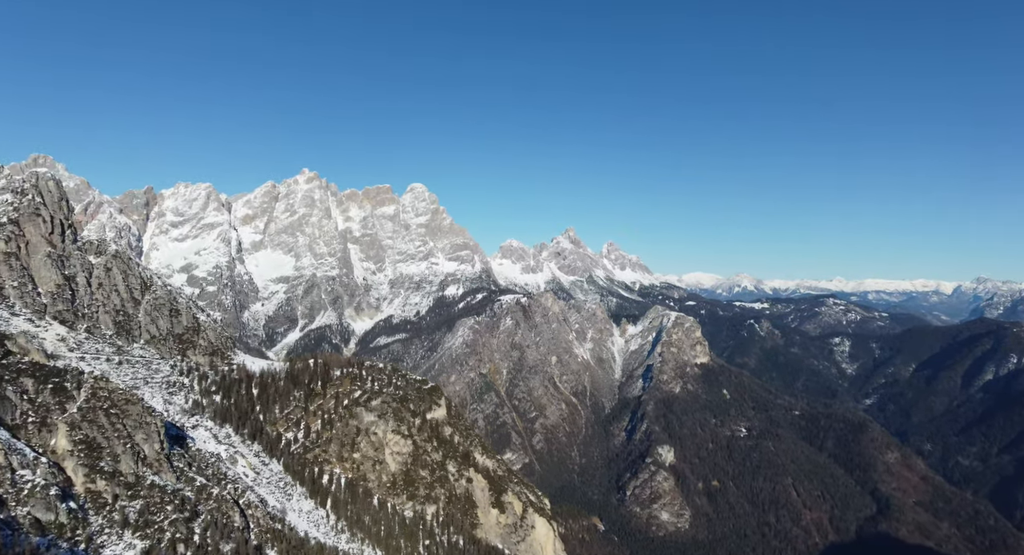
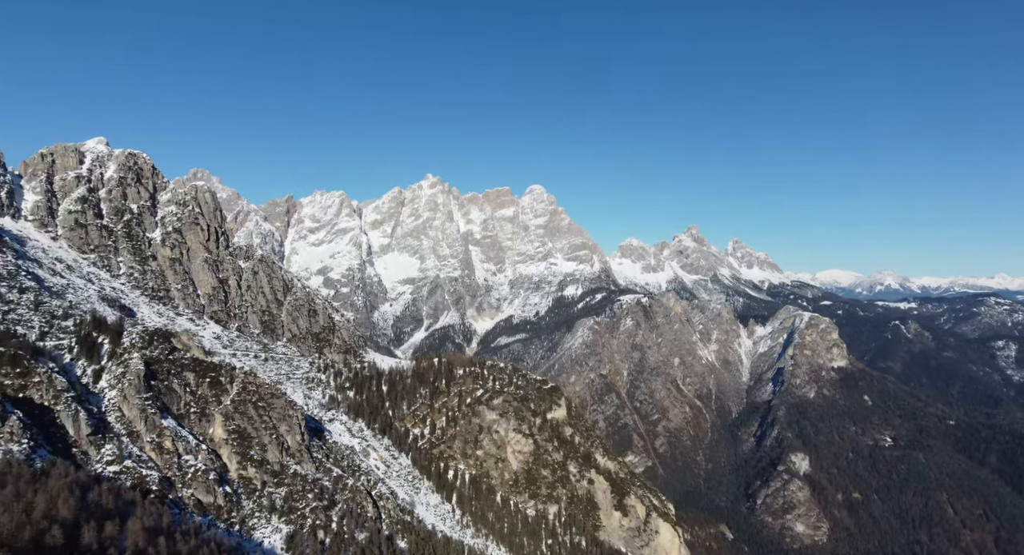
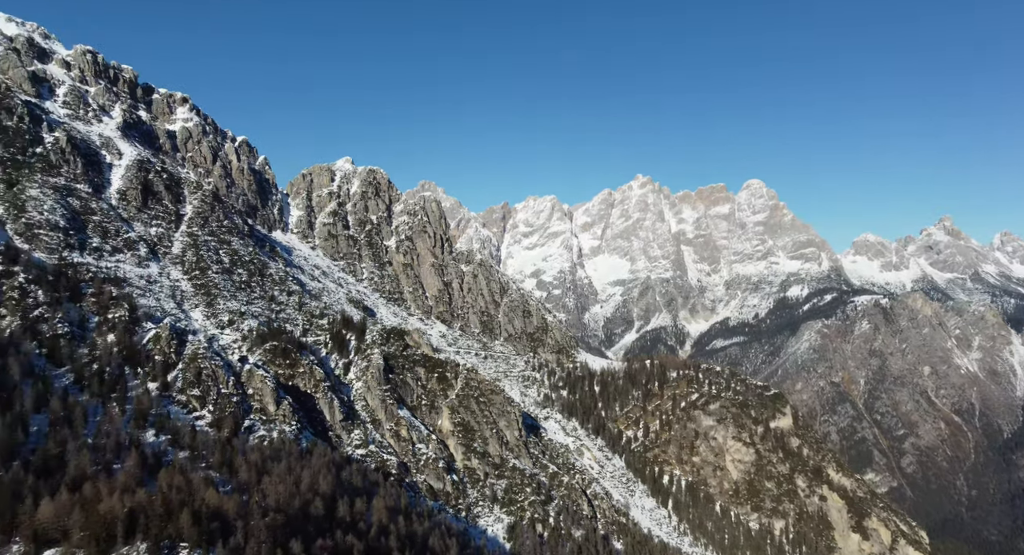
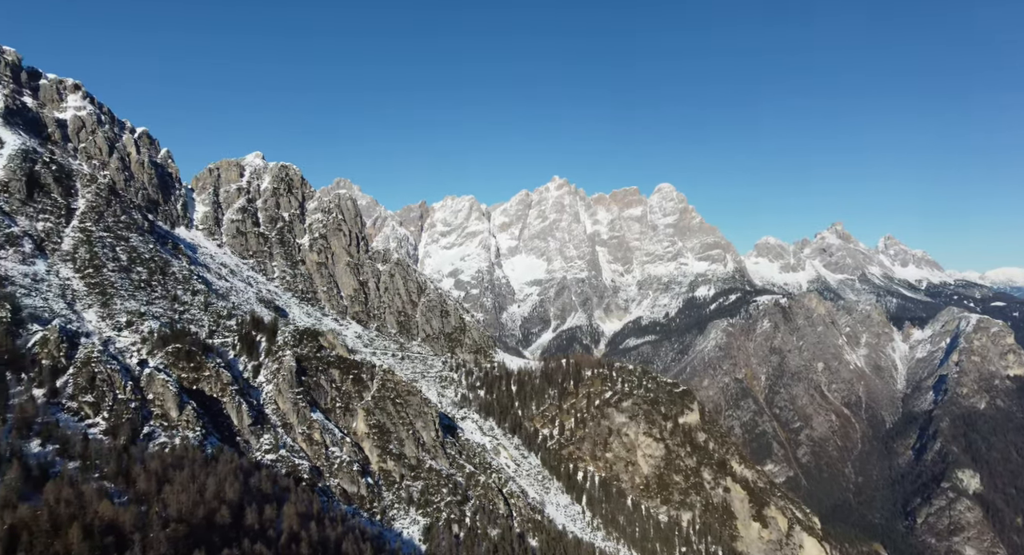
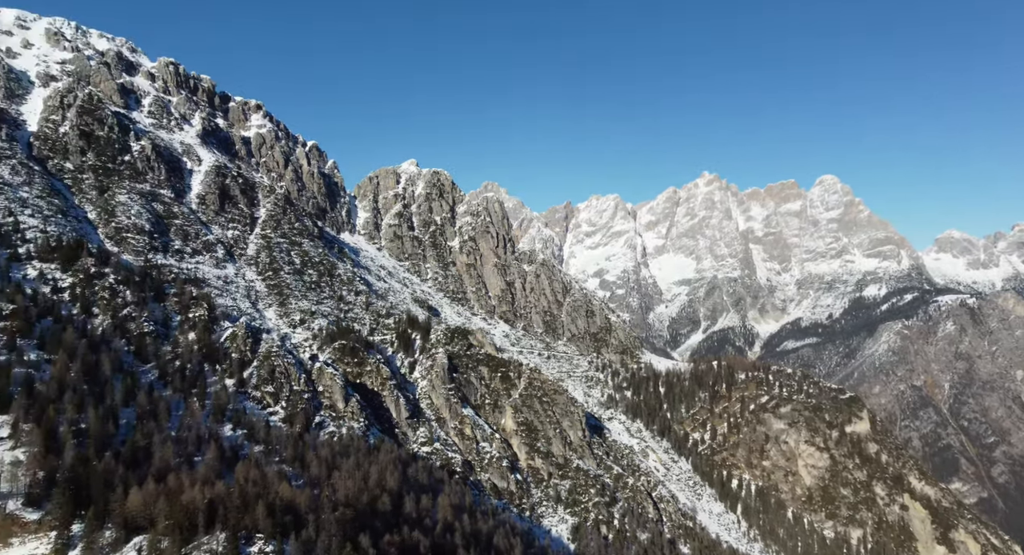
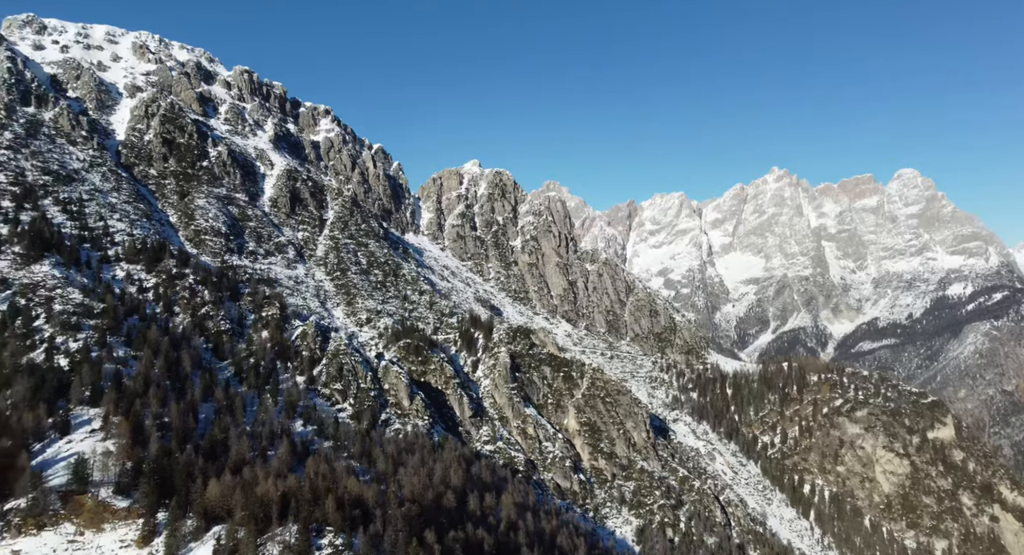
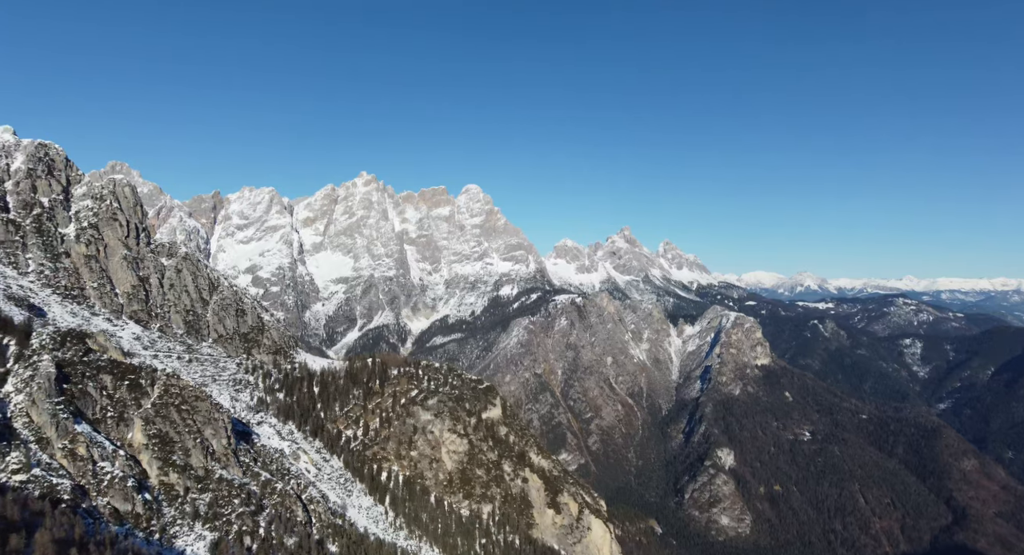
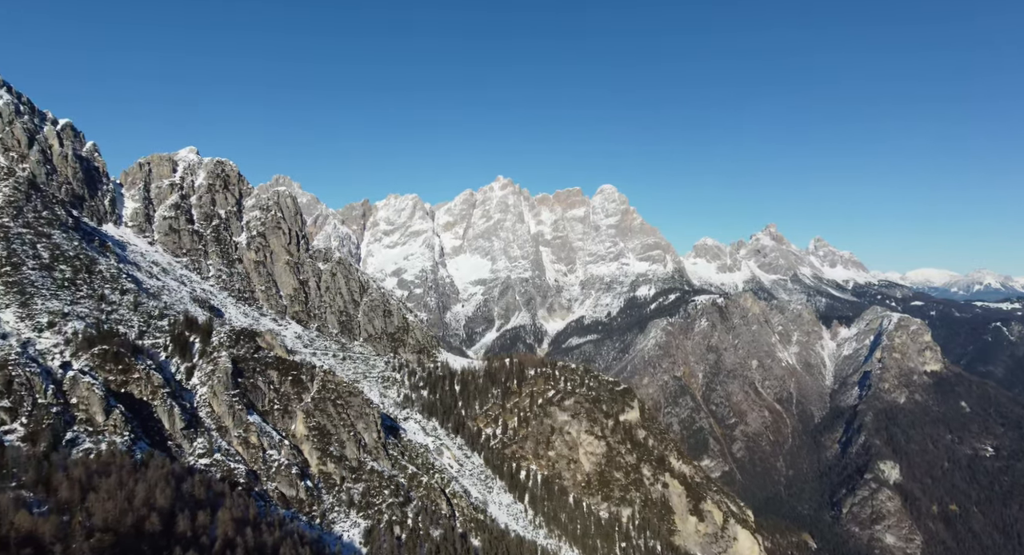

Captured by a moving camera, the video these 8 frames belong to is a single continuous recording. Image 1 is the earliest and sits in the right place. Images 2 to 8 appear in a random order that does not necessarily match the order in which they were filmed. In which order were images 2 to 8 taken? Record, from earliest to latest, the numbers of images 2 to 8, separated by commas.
7, 2, 8, 4, 3, 5, 6
